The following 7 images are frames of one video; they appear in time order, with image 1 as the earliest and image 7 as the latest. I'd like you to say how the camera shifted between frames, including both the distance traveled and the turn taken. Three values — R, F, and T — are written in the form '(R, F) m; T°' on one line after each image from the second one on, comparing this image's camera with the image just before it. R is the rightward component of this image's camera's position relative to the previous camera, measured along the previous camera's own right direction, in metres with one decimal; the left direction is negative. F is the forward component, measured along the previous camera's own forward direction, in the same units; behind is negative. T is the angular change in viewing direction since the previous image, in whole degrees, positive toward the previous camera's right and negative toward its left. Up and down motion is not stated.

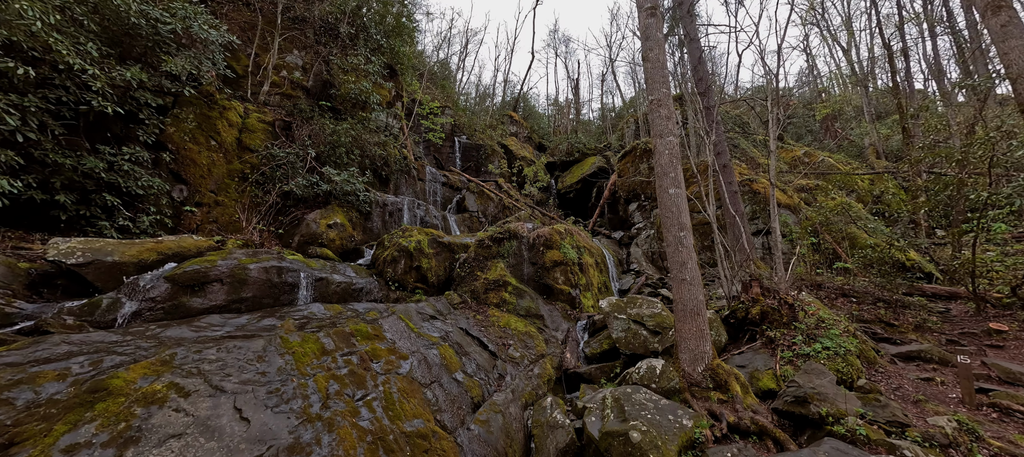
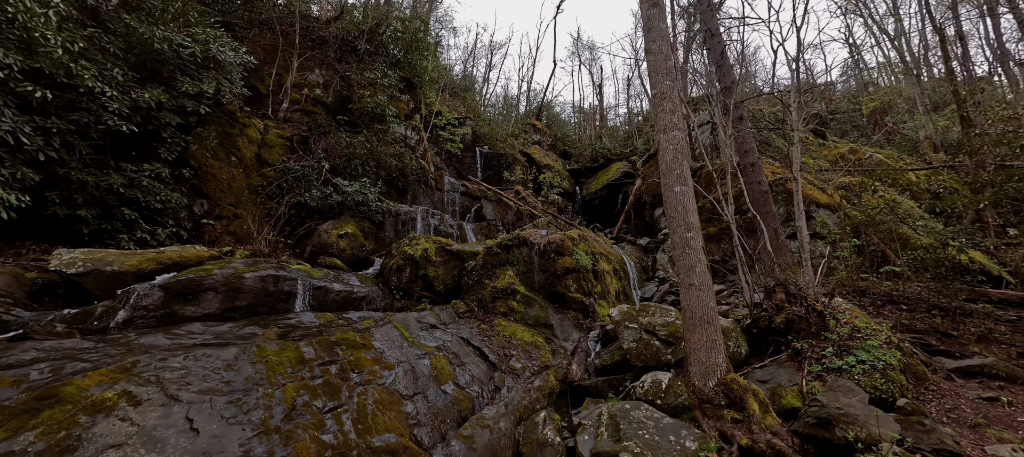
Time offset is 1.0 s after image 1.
(+0.5, +0.2) m; -5°
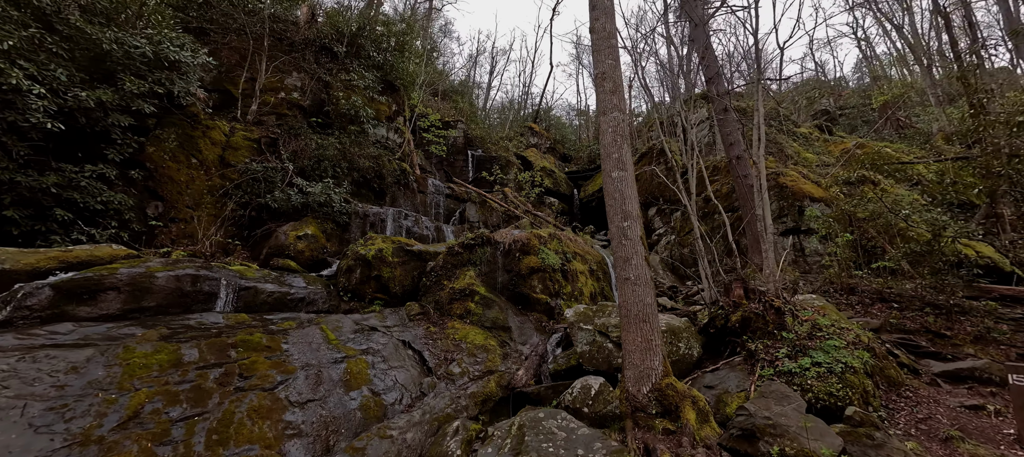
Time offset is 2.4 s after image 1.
(+1.0, +0.4) m; -2°
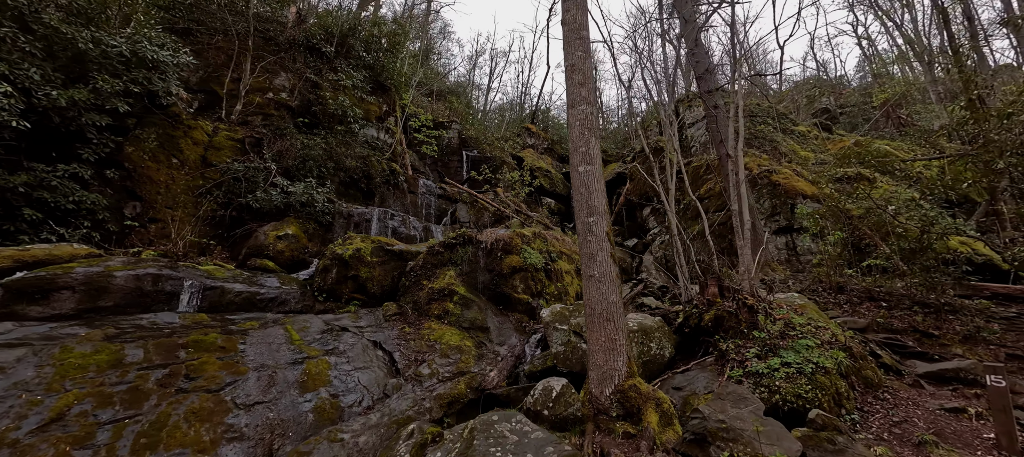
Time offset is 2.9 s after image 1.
(+0.4, +0.1) m; -1°
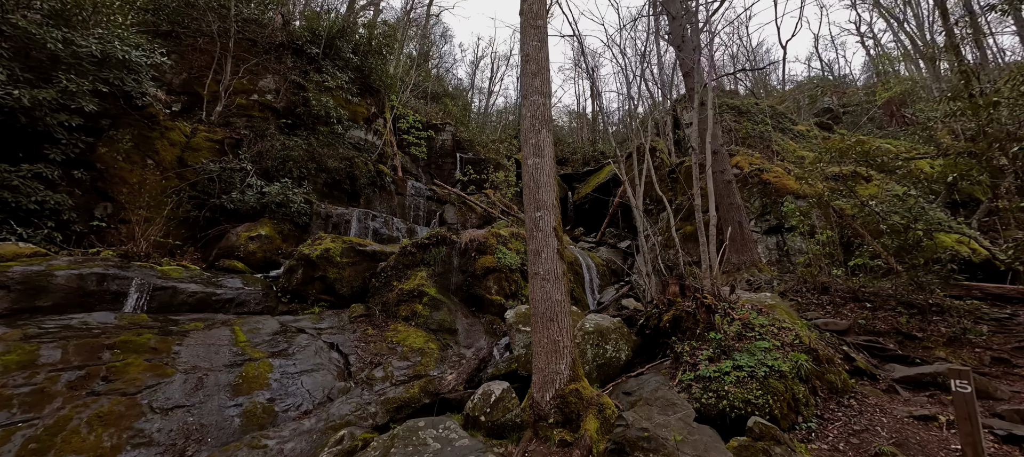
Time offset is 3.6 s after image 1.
(+0.6, +0.2) m; -1°
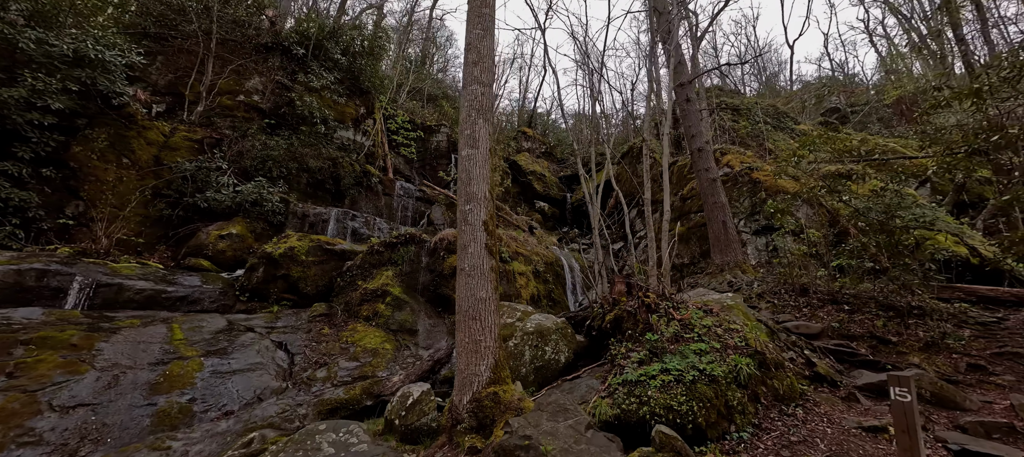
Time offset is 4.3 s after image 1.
(+0.8, +0.2) m; -2°
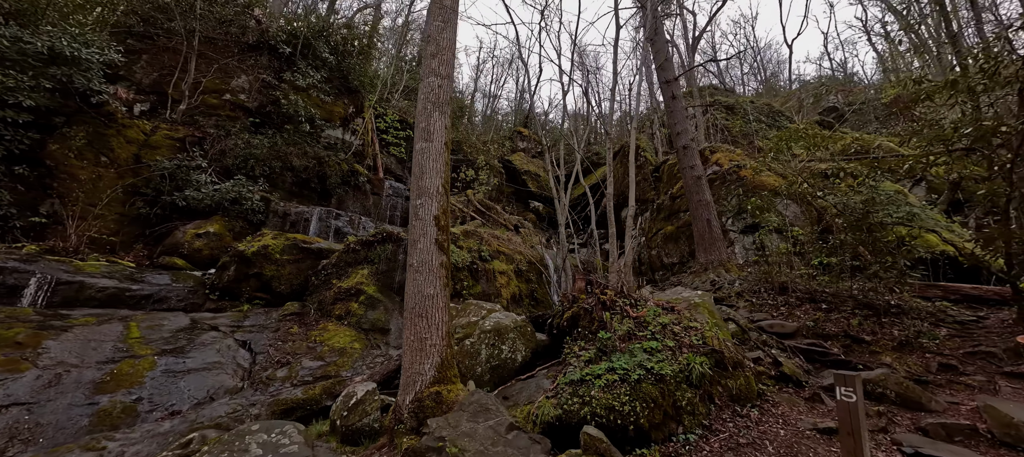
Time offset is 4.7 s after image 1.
(+0.5, +0.1) m; 0°
